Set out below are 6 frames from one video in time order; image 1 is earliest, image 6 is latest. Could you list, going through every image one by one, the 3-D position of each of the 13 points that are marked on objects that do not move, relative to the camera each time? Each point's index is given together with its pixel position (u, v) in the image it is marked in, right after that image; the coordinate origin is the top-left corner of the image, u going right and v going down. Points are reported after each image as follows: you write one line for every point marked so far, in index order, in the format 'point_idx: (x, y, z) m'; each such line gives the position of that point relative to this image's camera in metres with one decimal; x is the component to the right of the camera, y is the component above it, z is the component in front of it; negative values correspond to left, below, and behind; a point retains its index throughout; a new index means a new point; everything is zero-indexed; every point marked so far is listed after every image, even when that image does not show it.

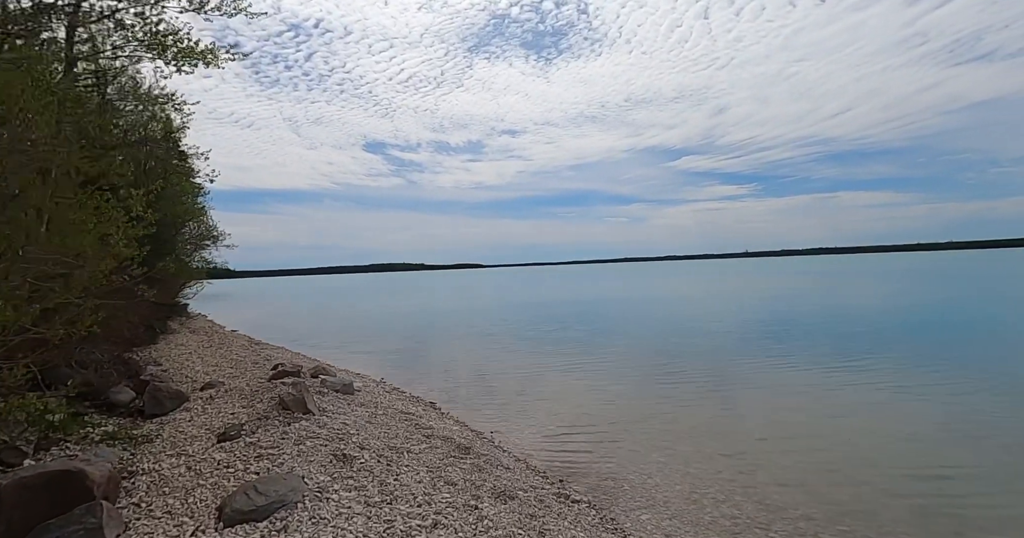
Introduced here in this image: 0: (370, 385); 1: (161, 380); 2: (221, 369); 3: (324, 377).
0: (-3.3, -2.7, +12.5) m
1: (-7.8, -2.4, +11.7) m
2: (-8.2, -2.9, +15.2) m
3: (-4.0, -2.4, +11.5) m
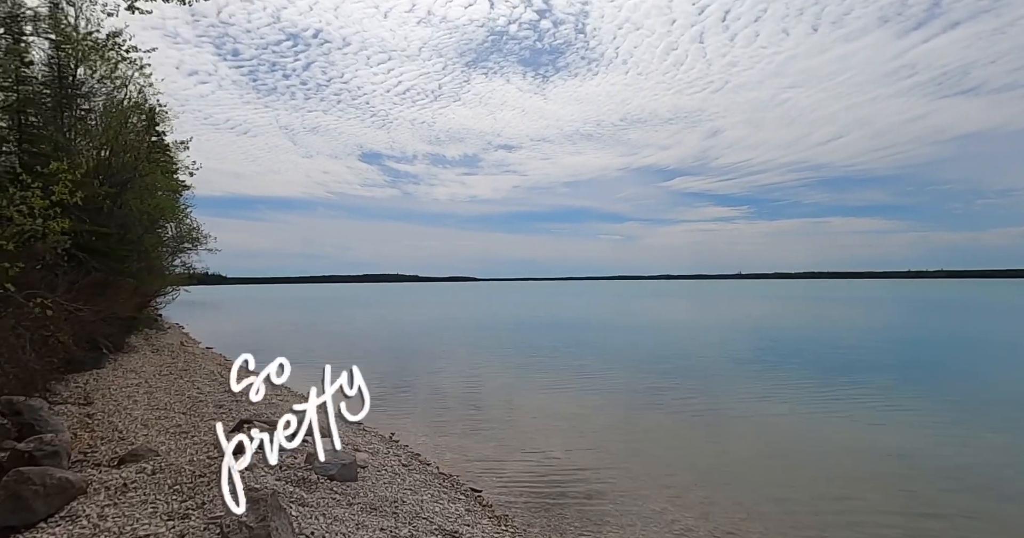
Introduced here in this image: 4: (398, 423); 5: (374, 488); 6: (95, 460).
0: (-2.1, -3.0, +8.6) m
1: (-6.6, -2.5, +7.7) m
2: (-7.1, -3.0, +11.2) m
3: (-2.8, -2.6, +7.5) m
4: (-4.0, -5.3, +19.1) m
5: (-1.7, -2.8, +6.7) m
6: (-6.1, -2.8, +7.9) m
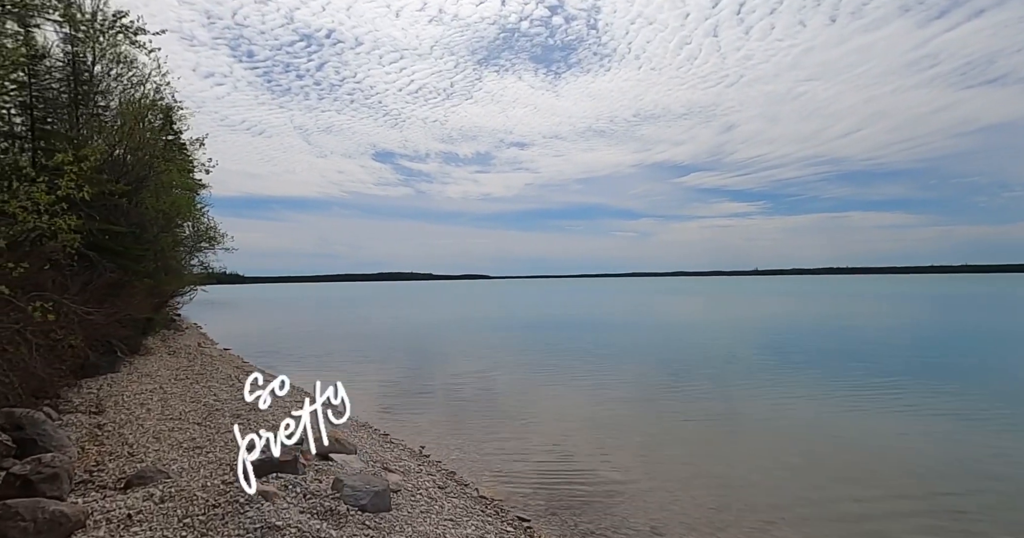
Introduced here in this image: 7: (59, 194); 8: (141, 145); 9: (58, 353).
0: (-1.4, -3.0, +7.7) m
1: (-5.9, -2.5, +6.9) m
2: (-6.3, -3.0, +10.4) m
3: (-2.2, -2.6, +6.7) m
4: (-3.1, -5.3, +18.3) m
5: (-1.1, -2.8, +5.9) m
6: (-5.5, -2.9, +7.1) m
7: (-9.0, +1.5, +10.7) m
8: (-13.1, +4.4, +18.9) m
9: (-10.6, -1.9, +12.5) m
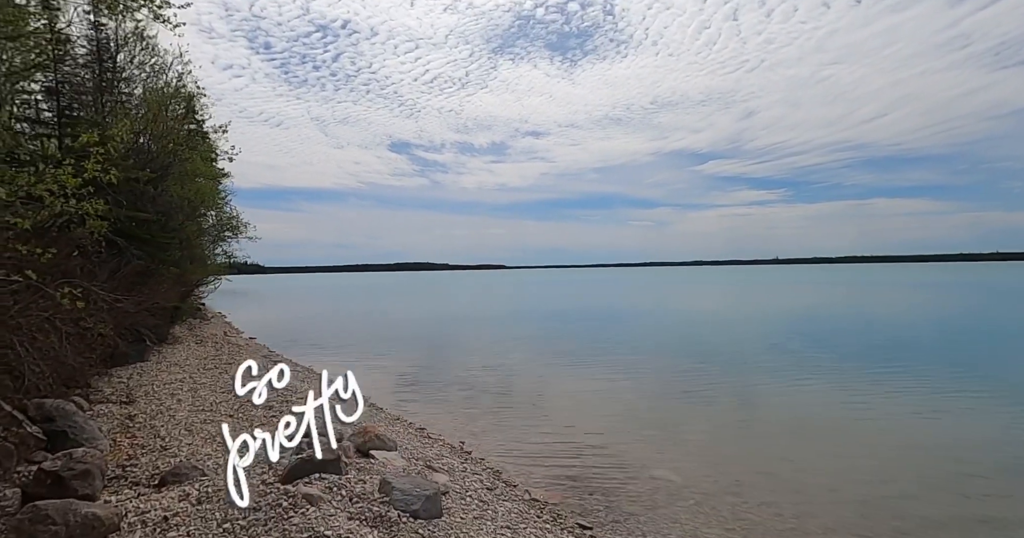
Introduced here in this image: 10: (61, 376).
0: (-0.7, -2.8, +7.2) m
1: (-5.3, -2.4, +6.6) m
2: (-5.5, -2.8, +10.1) m
3: (-1.5, -2.4, +6.2) m
4: (-2.1, -4.9, +17.9) m
5: (-0.5, -2.6, +5.4) m
6: (-4.8, -2.7, +6.7) m
7: (-8.3, +1.7, +10.3) m
8: (-12.1, +4.8, +18.6) m
9: (-9.7, -1.7, +12.3) m
10: (-9.2, -2.2, +11.0) m
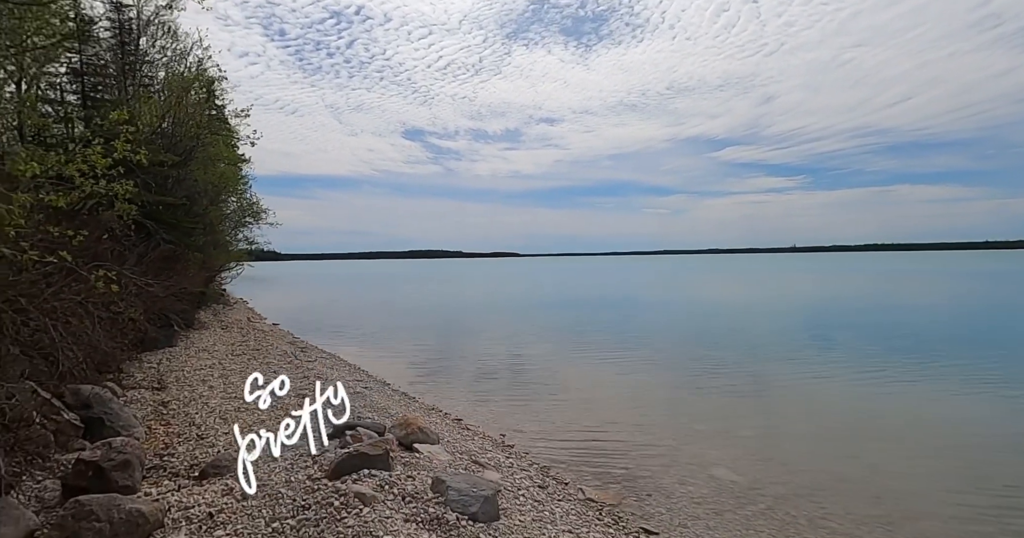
0: (-0.1, -2.6, +6.9) m
1: (-4.6, -2.2, +6.4) m
2: (-4.8, -2.5, +9.9) m
3: (-0.9, -2.2, +5.9) m
4: (-1.2, -4.4, +17.7) m
5: (+0.1, -2.4, +5.0) m
6: (-4.2, -2.5, +6.5) m
7: (-7.5, +2.0, +10.1) m
8: (-11.1, +5.3, +18.4) m
9: (-9.0, -1.3, +12.2) m
10: (-8.5, -1.9, +10.8) m
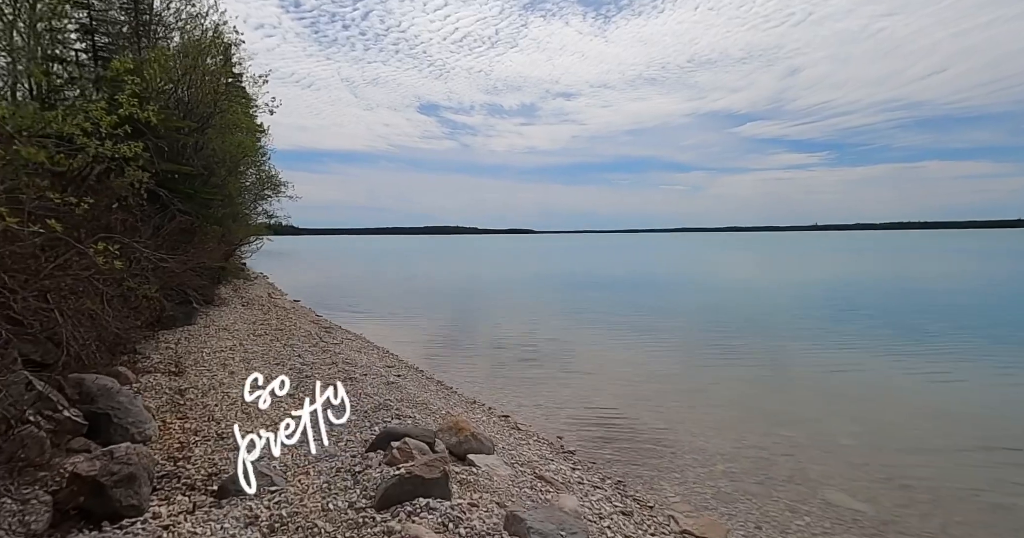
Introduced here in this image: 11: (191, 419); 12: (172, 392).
0: (+0.7, -2.3, +5.8) m
1: (-3.8, -1.9, +5.4) m
2: (-3.9, -2.1, +8.9) m
3: (-0.1, -2.0, +4.8) m
4: (-0.1, -3.7, +16.6) m
5: (+0.9, -2.3, +3.9) m
6: (-3.4, -2.2, +5.5) m
7: (-6.6, +2.5, +9.0) m
8: (-9.9, +6.1, +17.2) m
9: (-8.0, -0.8, +11.2) m
10: (-7.6, -1.4, +9.9) m
11: (-4.7, -2.2, +7.9) m
12: (-5.8, -2.1, +9.1) m
